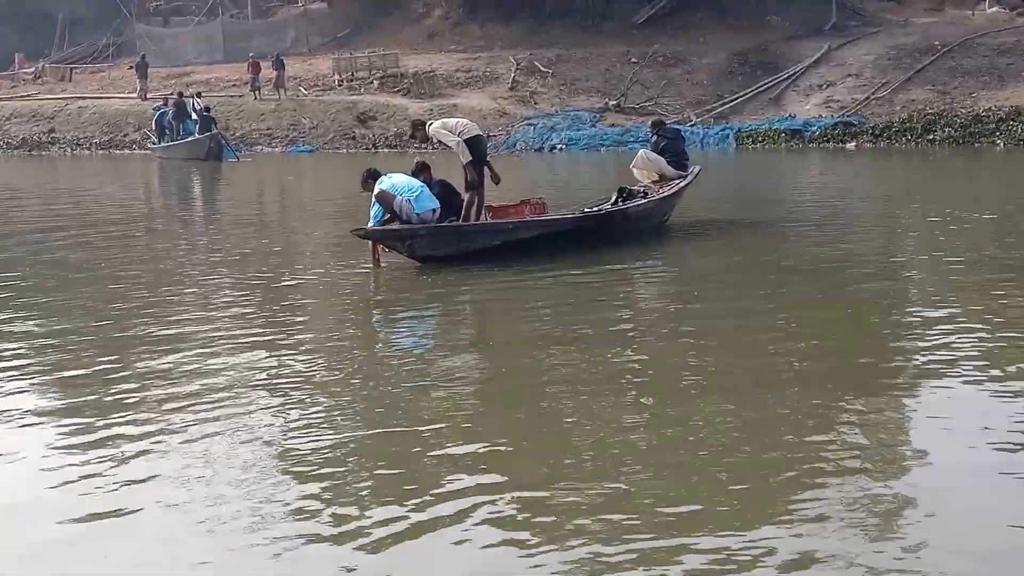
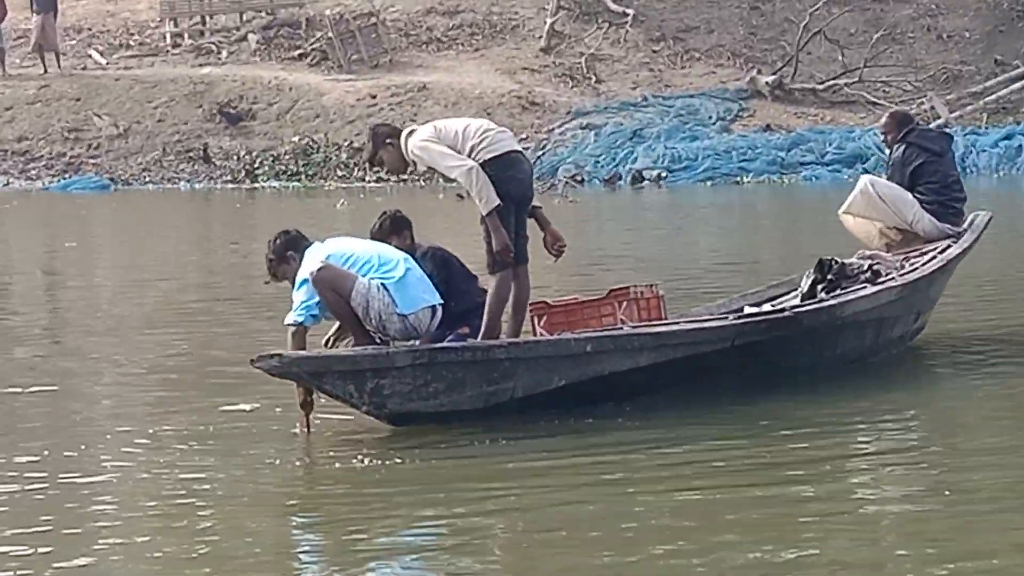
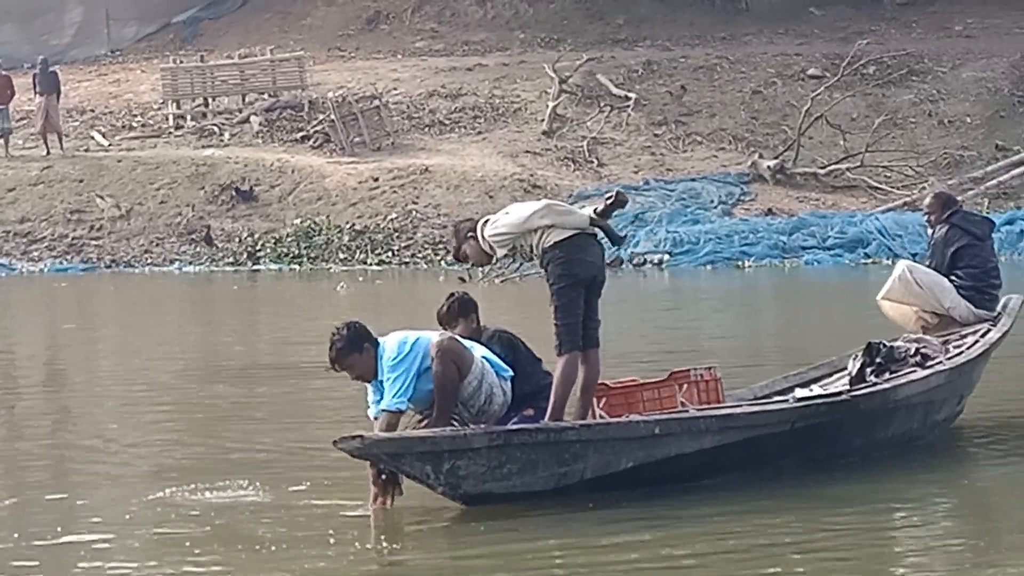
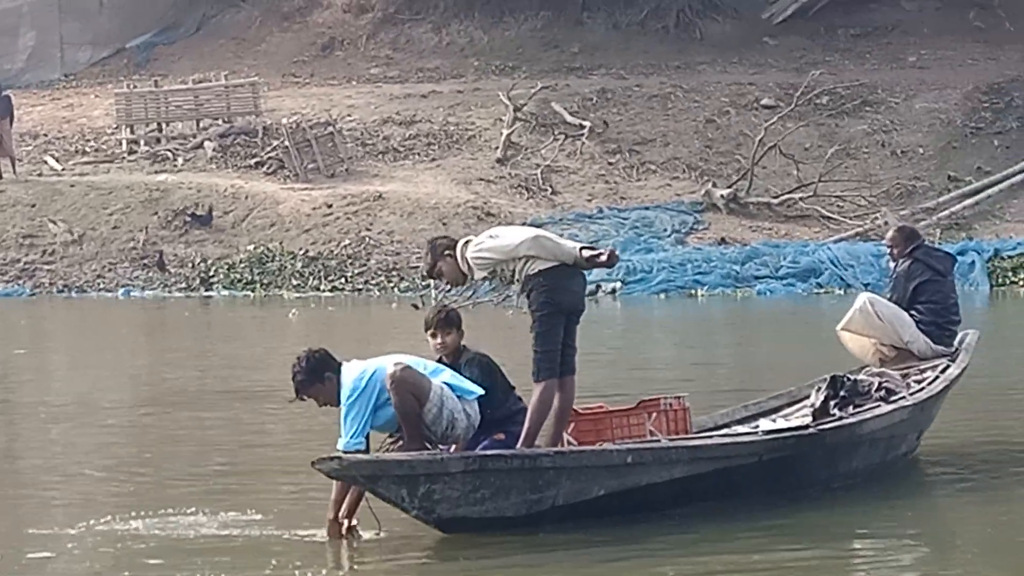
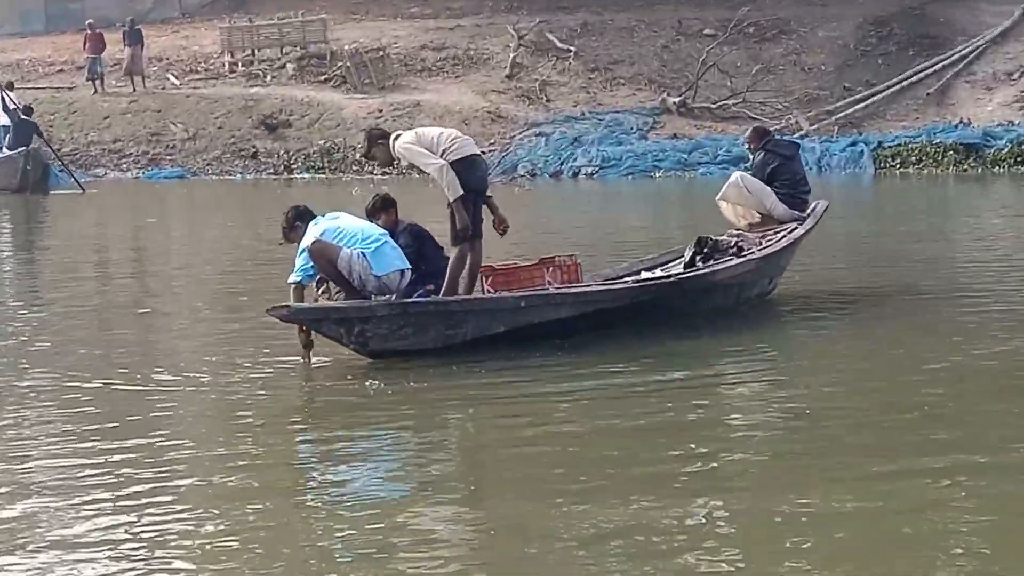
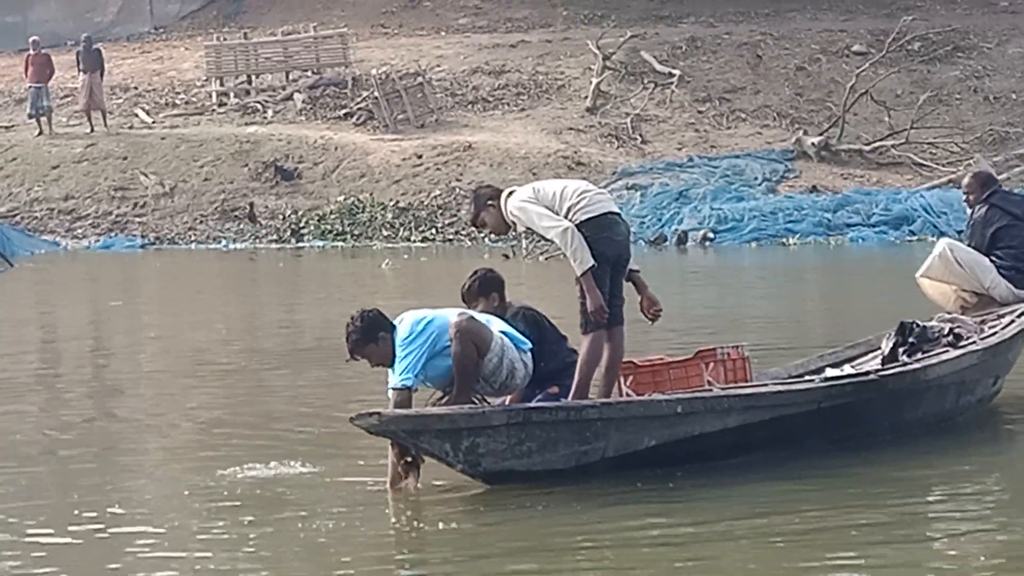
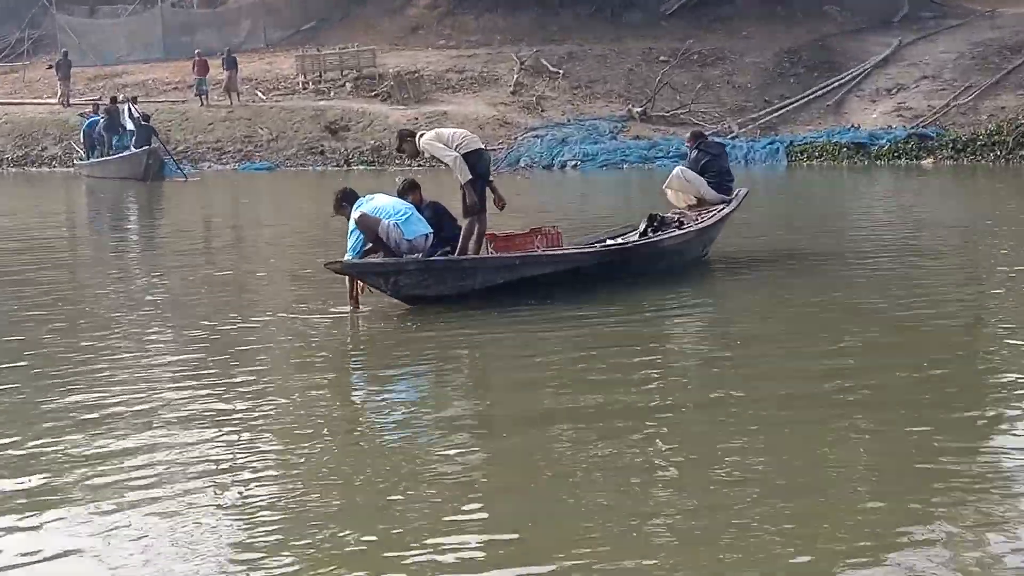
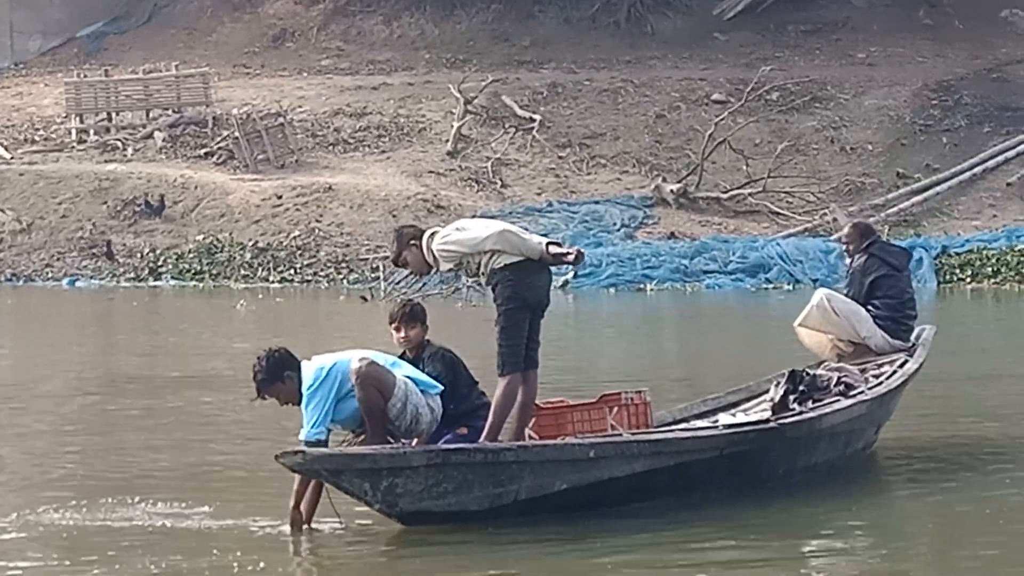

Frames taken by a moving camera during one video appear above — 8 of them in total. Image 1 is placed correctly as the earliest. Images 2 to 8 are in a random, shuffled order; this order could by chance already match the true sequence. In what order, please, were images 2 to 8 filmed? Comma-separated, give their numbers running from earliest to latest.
7, 5, 2, 6, 3, 4, 8
